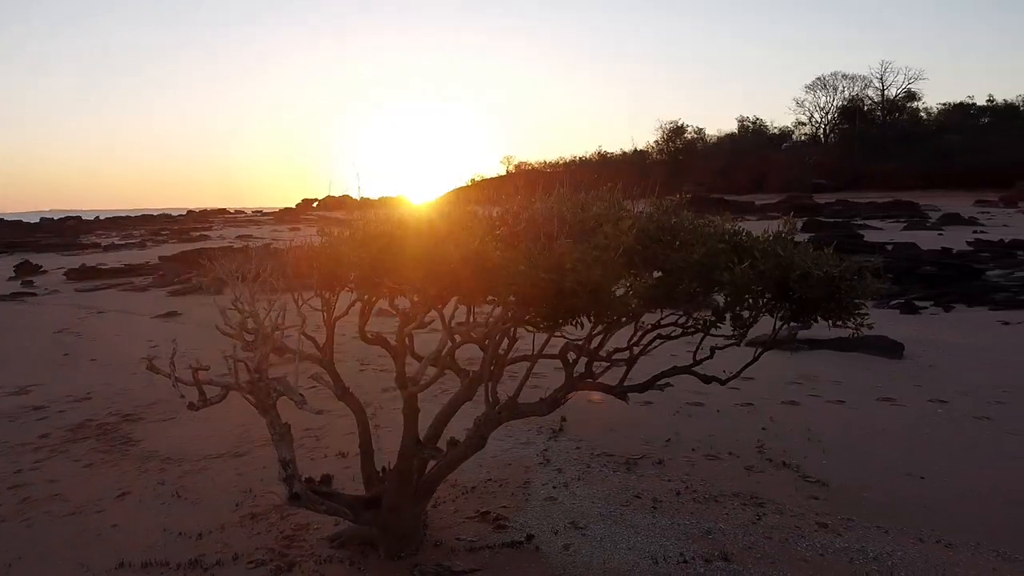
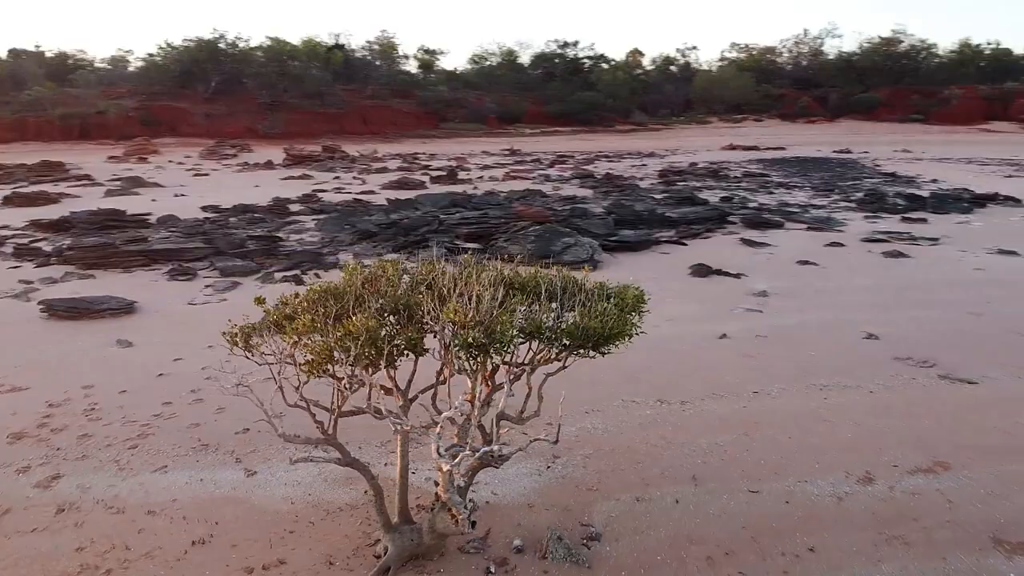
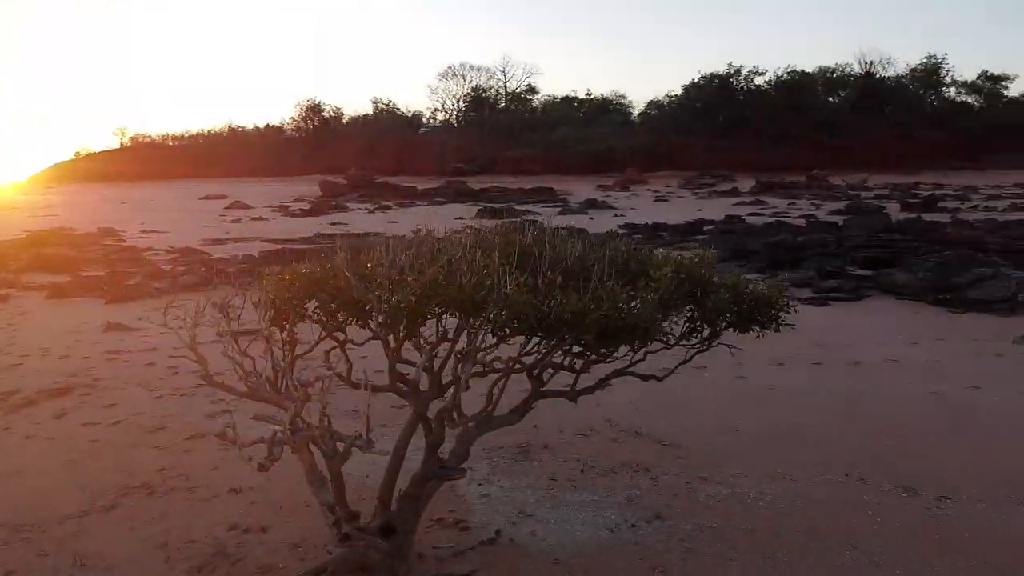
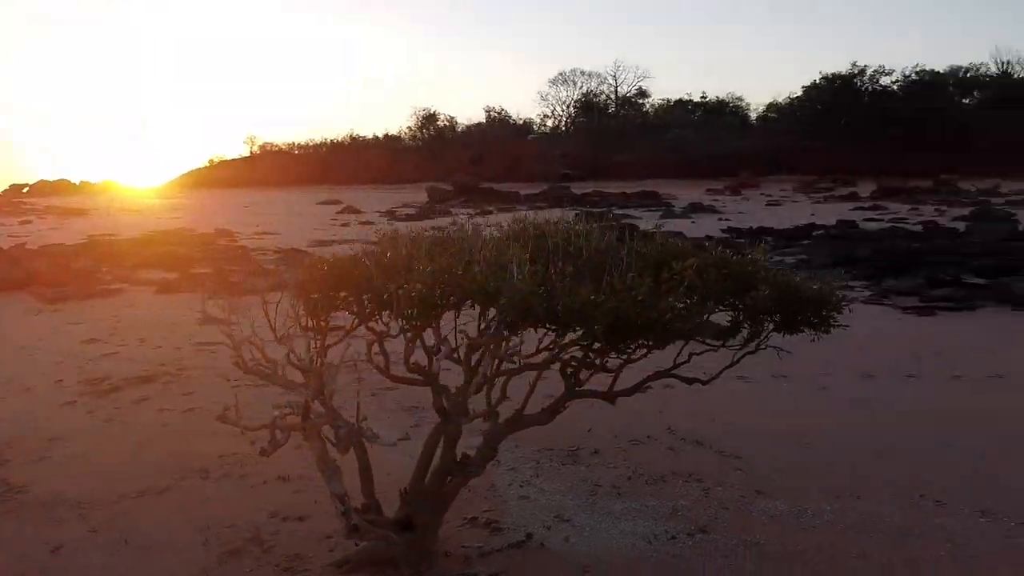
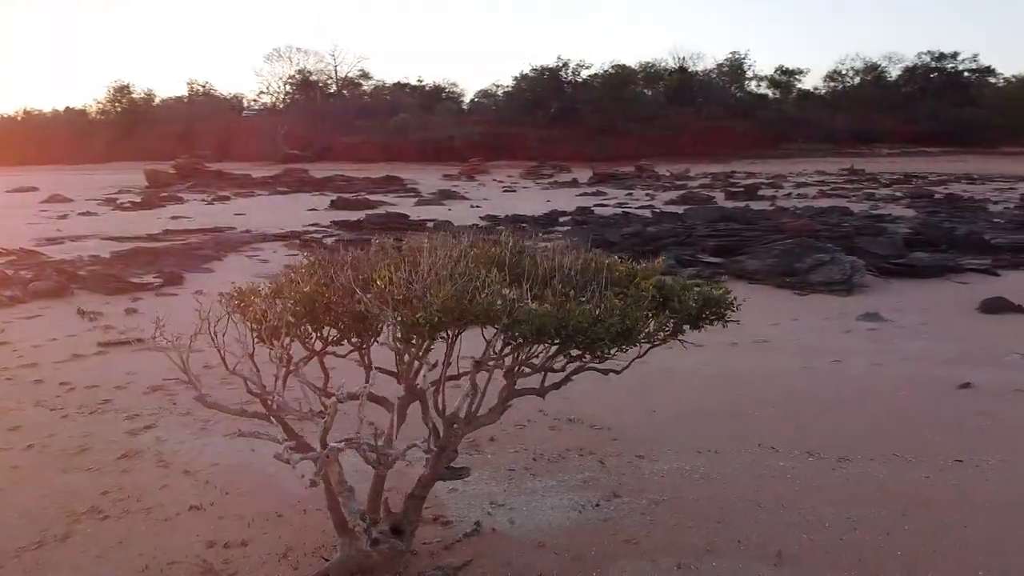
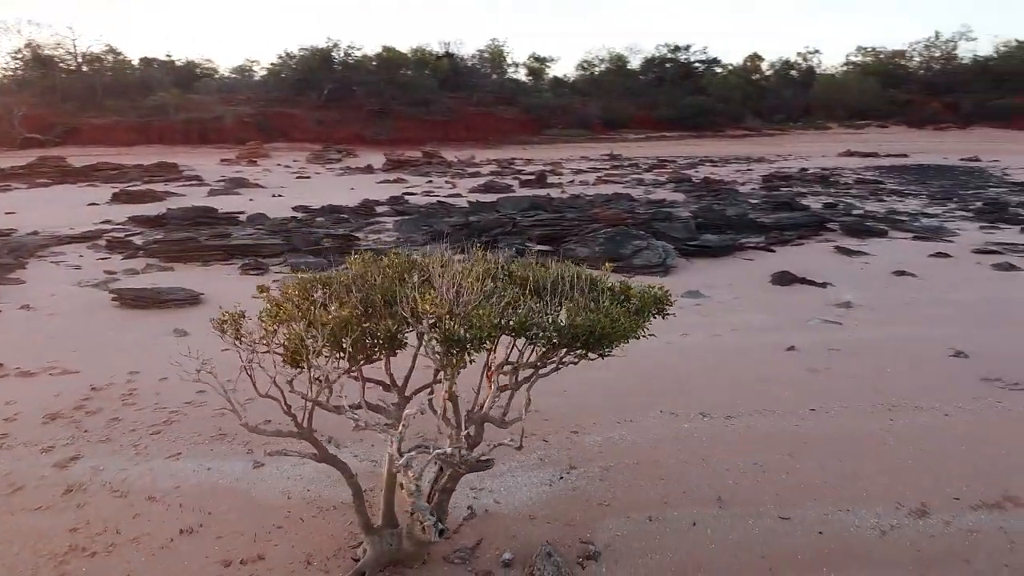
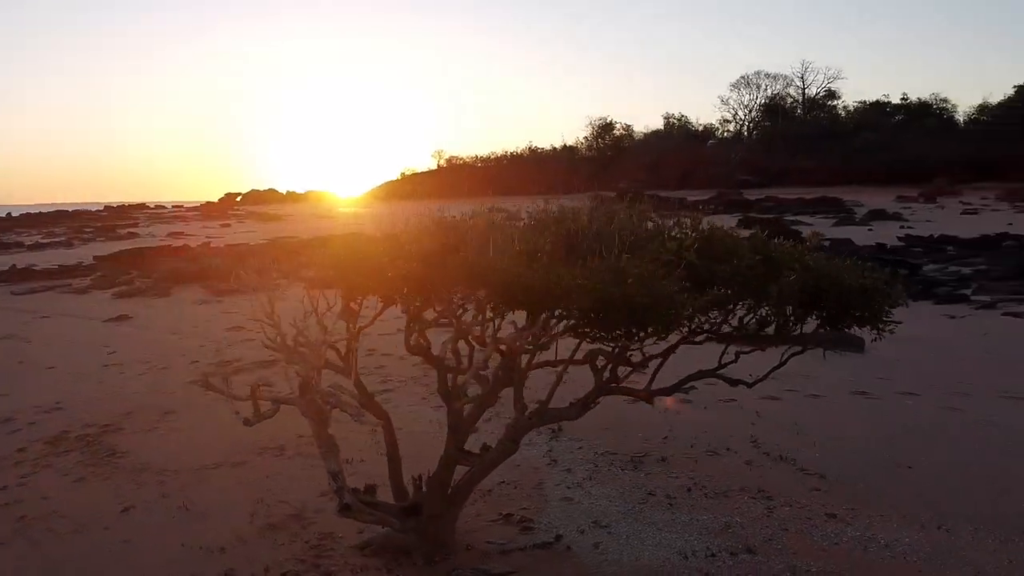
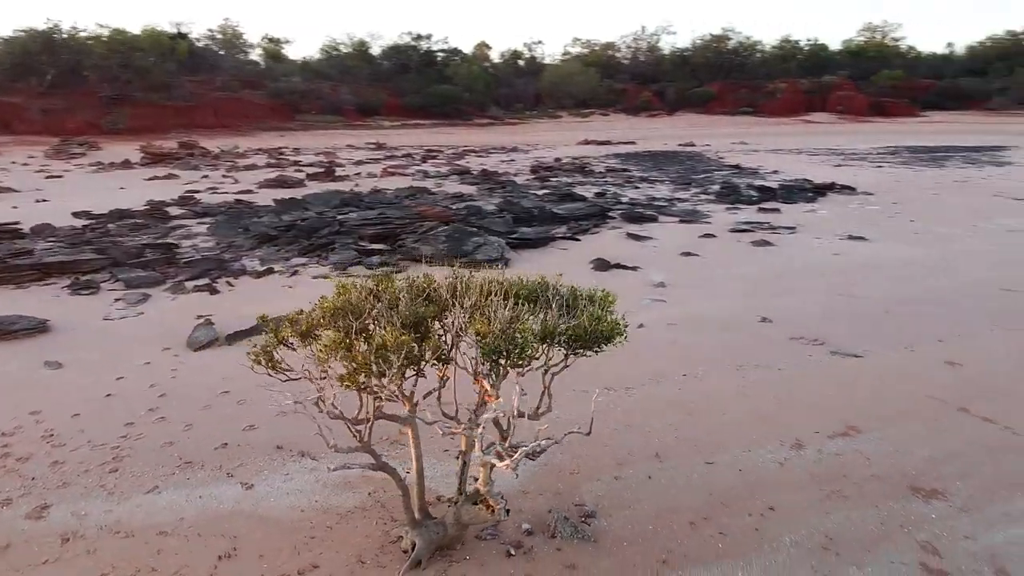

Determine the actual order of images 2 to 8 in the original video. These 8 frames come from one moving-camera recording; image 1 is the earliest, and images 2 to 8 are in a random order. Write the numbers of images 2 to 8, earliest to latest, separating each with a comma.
7, 4, 3, 5, 6, 2, 8
